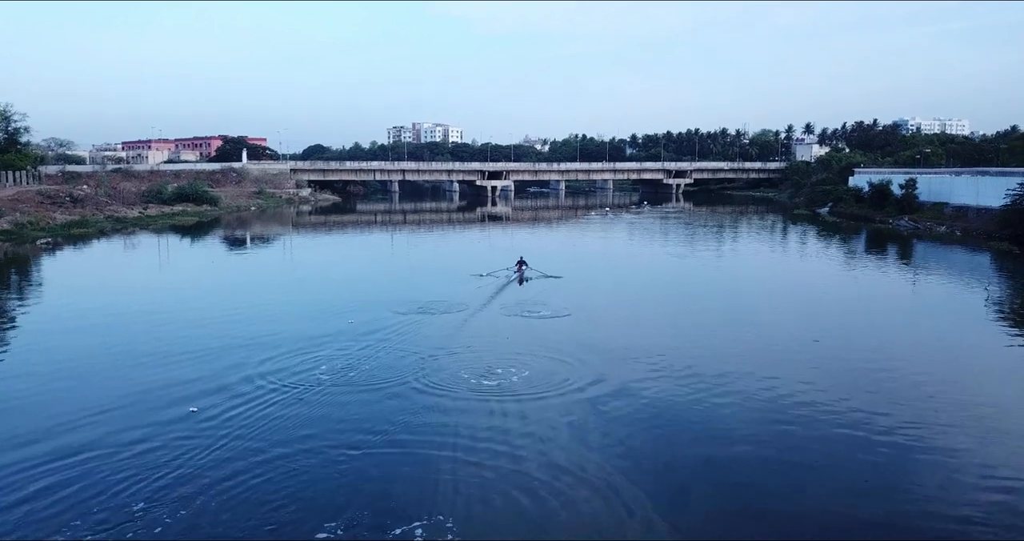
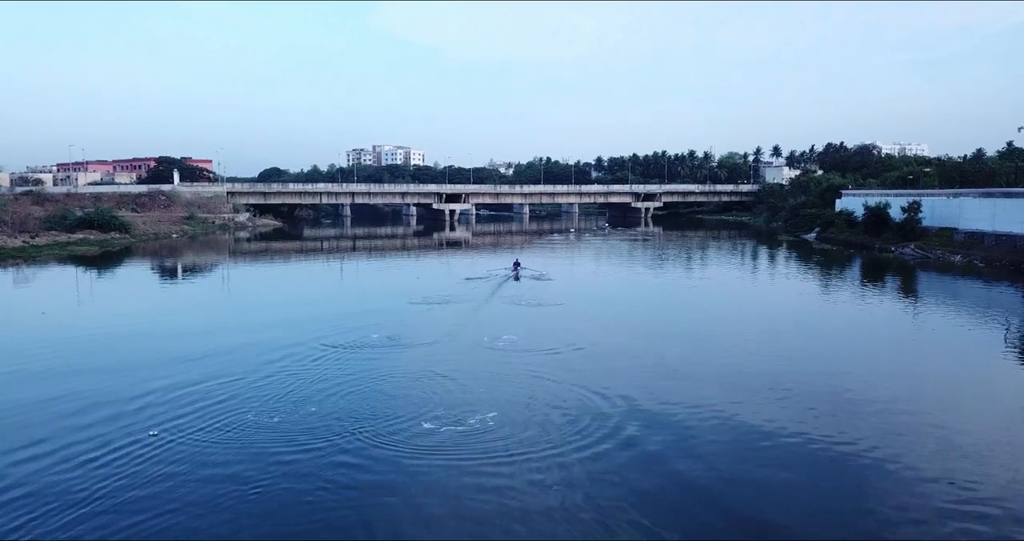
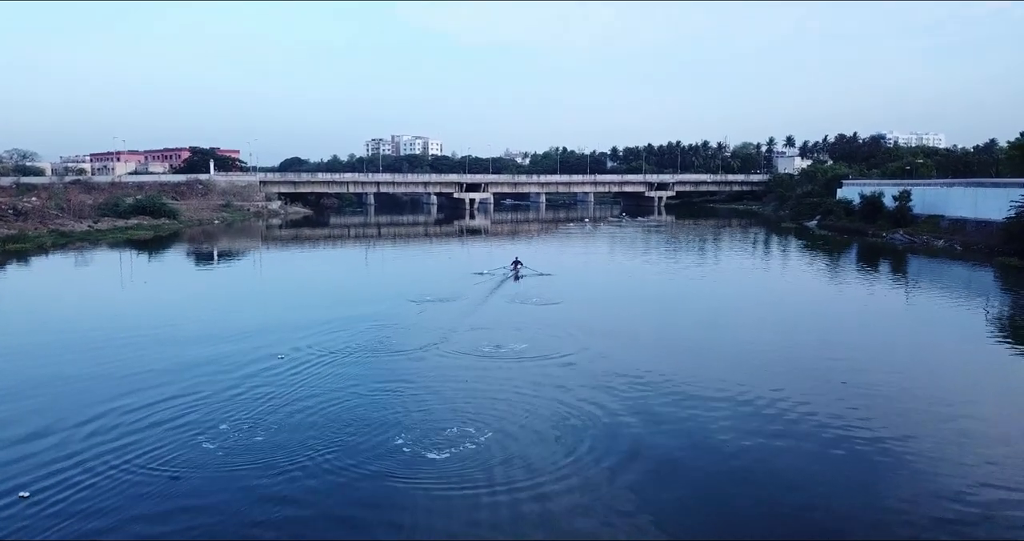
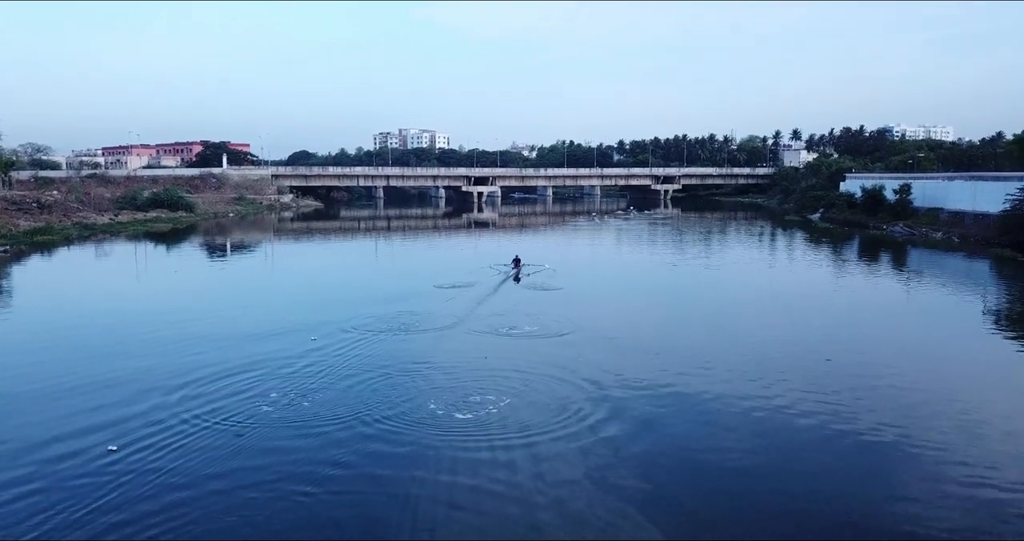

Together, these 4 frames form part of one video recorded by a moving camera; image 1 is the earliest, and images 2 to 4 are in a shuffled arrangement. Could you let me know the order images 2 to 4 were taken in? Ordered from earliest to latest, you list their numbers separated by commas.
4, 3, 2
